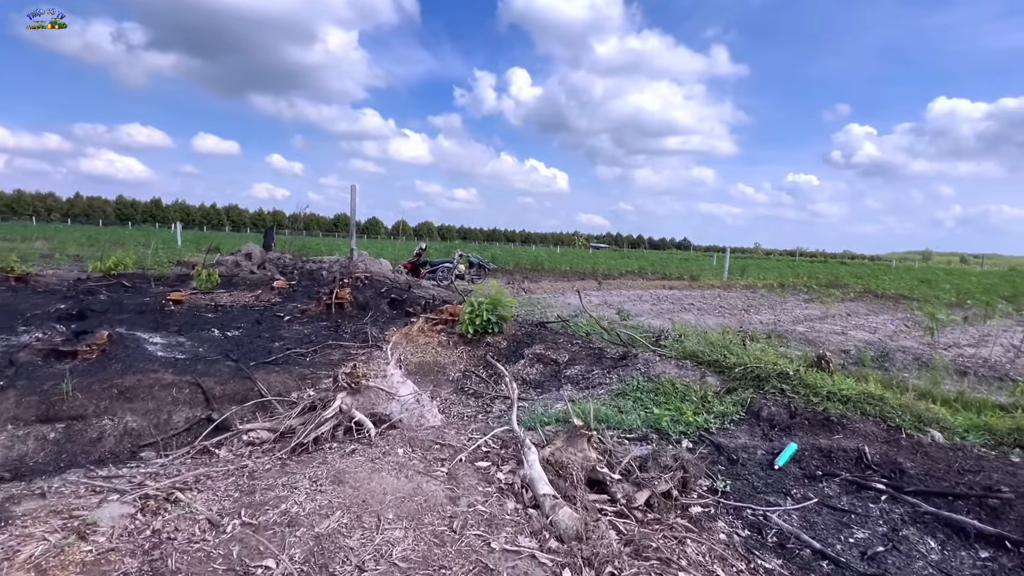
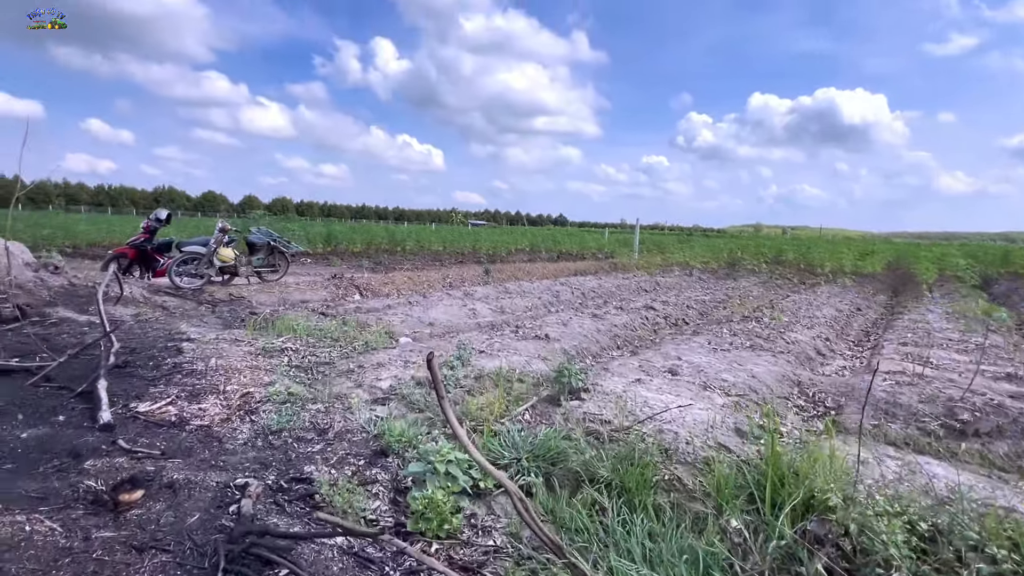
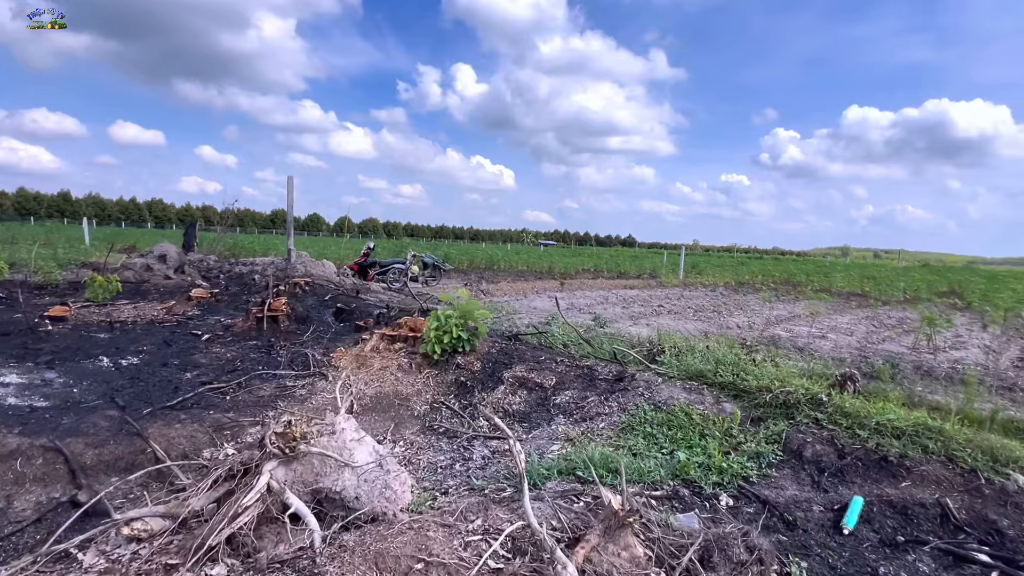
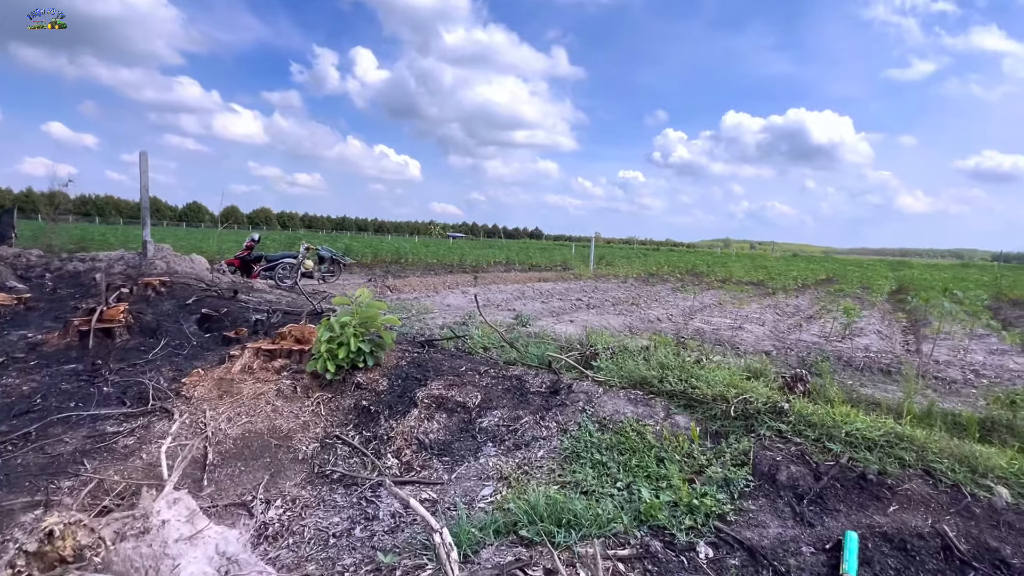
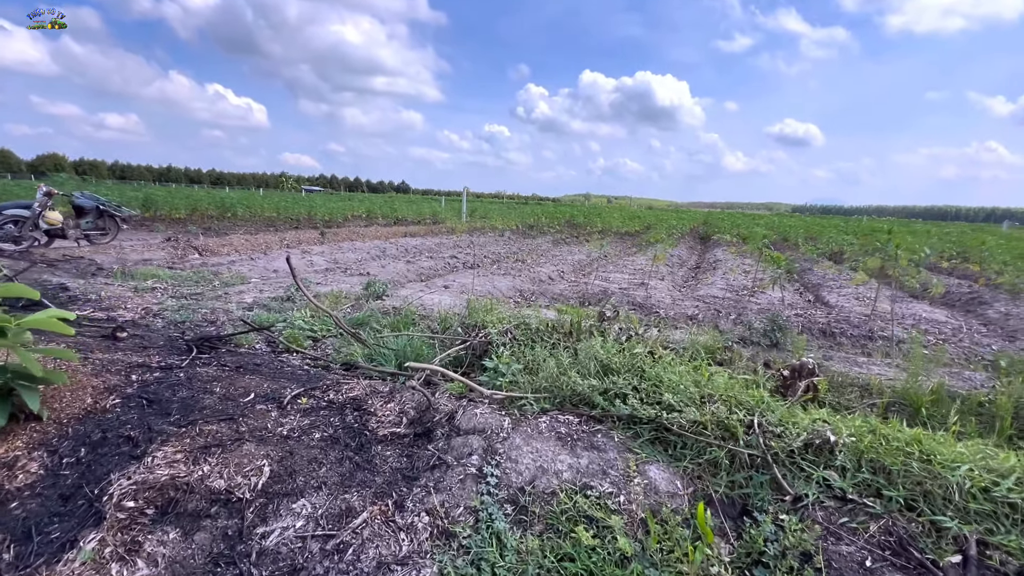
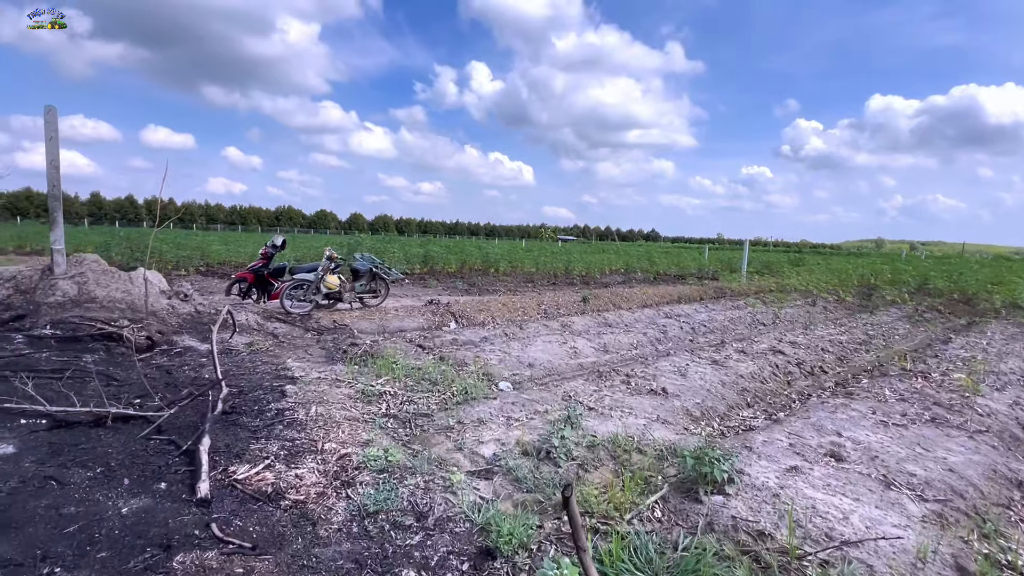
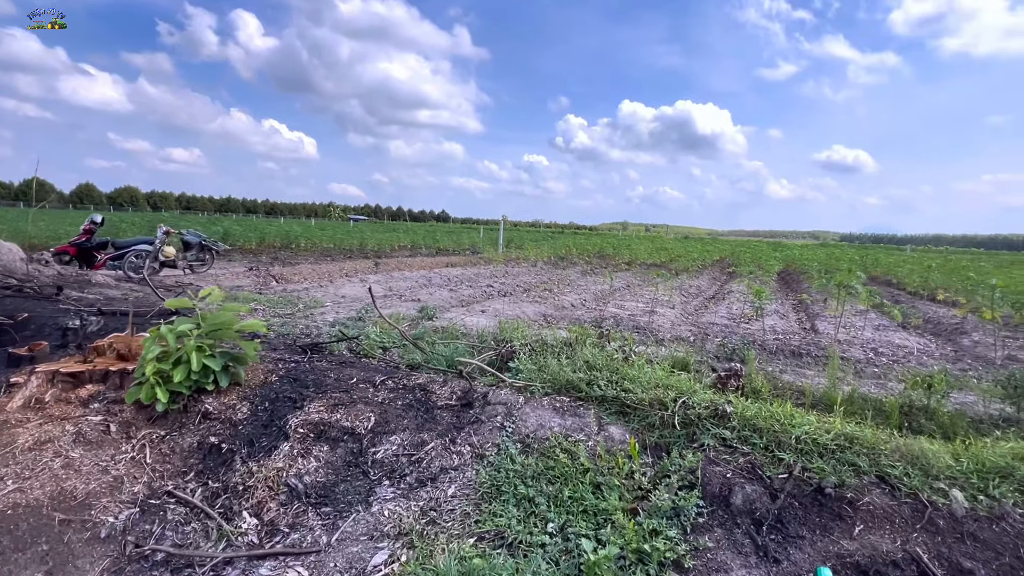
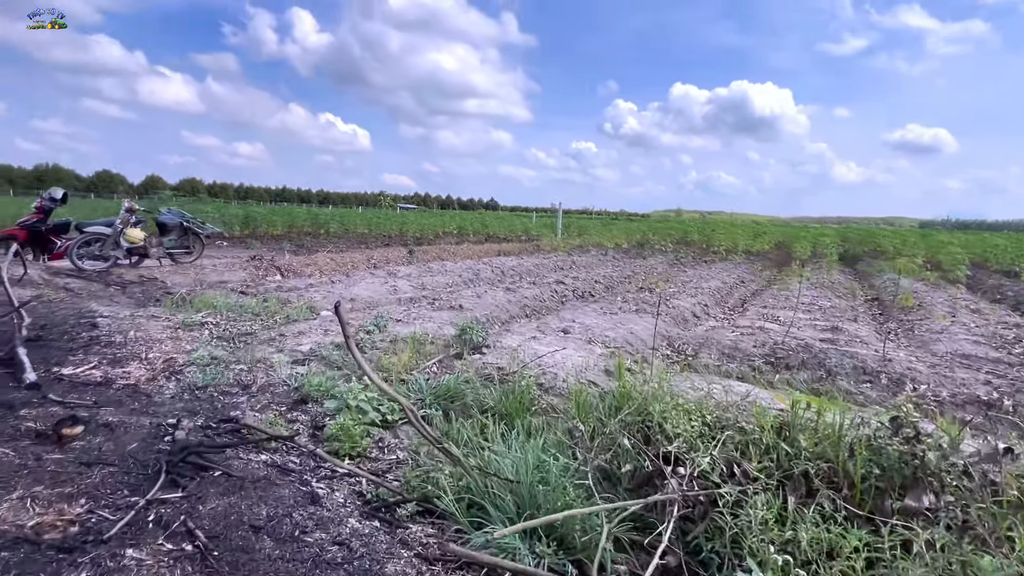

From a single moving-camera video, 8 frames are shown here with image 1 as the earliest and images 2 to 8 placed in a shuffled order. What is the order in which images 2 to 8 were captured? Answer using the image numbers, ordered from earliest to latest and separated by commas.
3, 4, 7, 5, 8, 2, 6
